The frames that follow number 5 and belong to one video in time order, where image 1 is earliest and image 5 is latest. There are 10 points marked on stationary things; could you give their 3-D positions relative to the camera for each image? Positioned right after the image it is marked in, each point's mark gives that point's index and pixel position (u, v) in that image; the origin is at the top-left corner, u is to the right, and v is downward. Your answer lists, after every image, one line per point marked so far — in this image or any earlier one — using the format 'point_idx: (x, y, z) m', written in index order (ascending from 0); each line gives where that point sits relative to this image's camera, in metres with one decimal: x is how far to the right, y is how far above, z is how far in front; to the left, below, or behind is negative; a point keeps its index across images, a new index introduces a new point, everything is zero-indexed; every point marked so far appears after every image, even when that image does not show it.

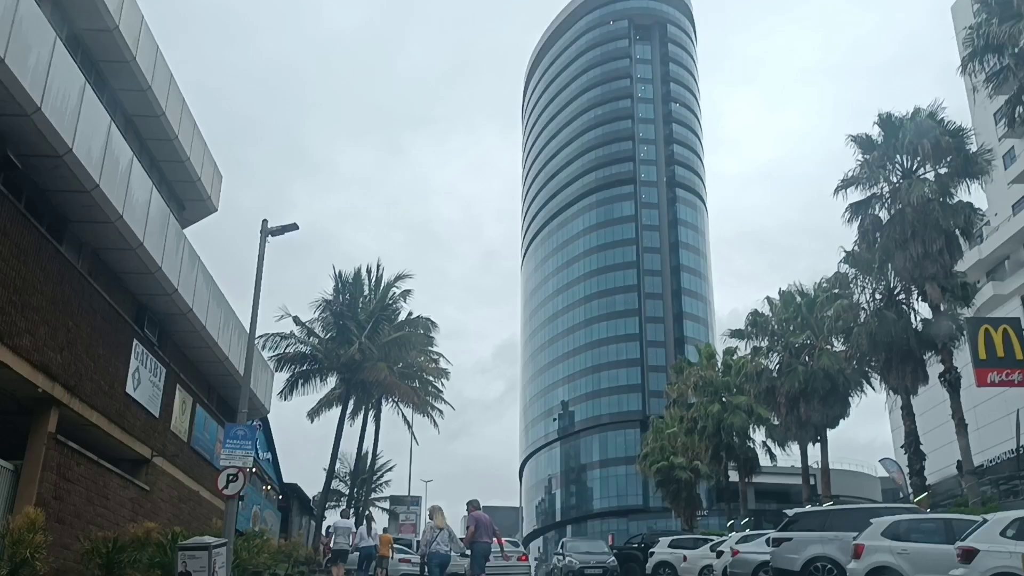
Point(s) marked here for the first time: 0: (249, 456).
0: (-5.1, -3.3, +17.4) m
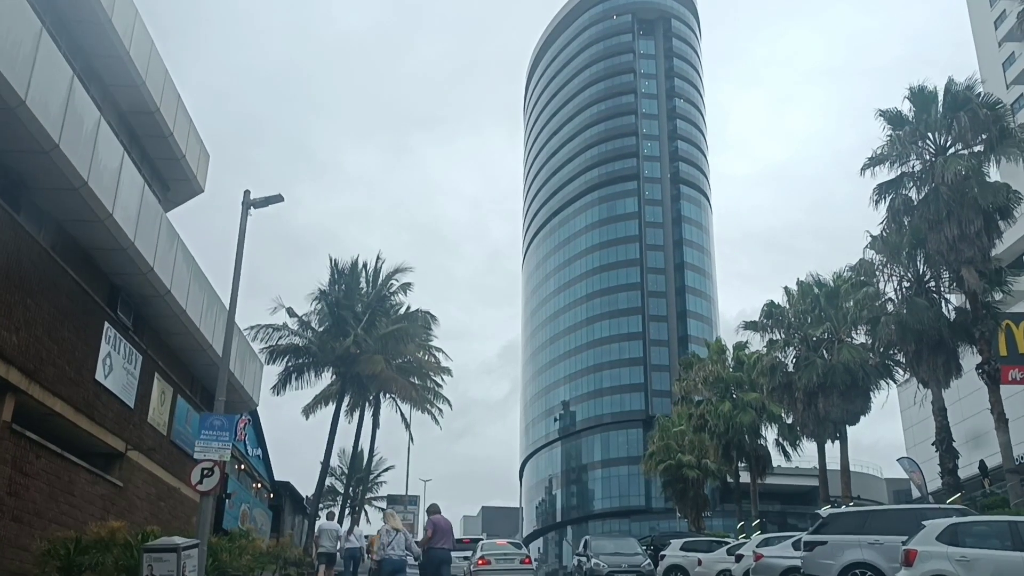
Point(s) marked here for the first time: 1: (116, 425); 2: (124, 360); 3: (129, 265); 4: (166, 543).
0: (-5.0, -2.8, +15.8) m
1: (-8.5, -2.9, +19.2) m
2: (-8.4, -1.6, +19.4) m
3: (-7.9, +0.5, +18.4) m
4: (-5.3, -3.9, +13.6) m
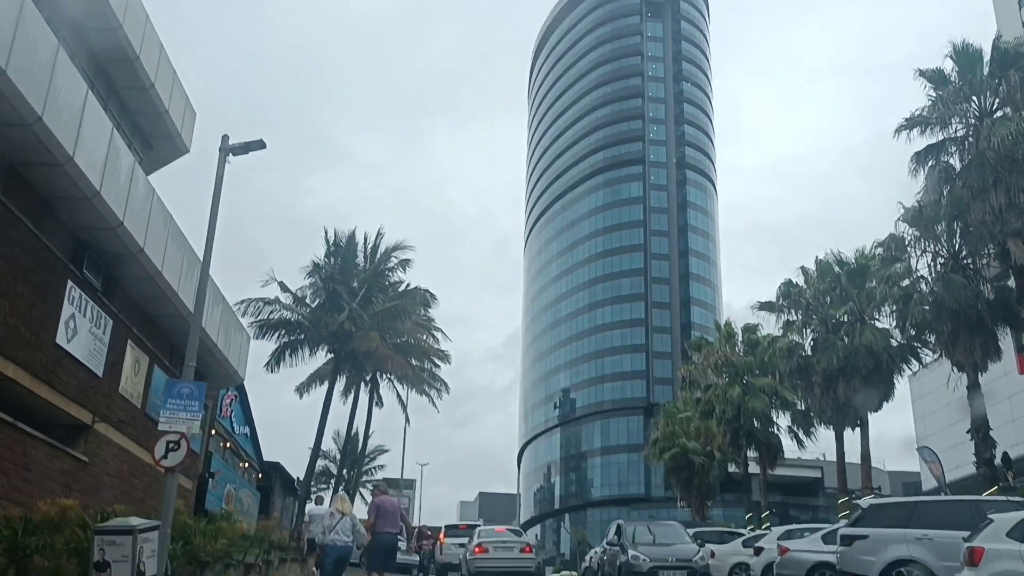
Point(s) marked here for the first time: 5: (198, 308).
0: (-5.0, -2.1, +14.1) m
1: (-8.4, -2.1, +17.5) m
2: (-8.3, -0.7, +17.7) m
3: (-7.7, +1.3, +16.7) m
4: (-5.2, -3.2, +12.0) m
5: (-5.6, -0.4, +16.0) m
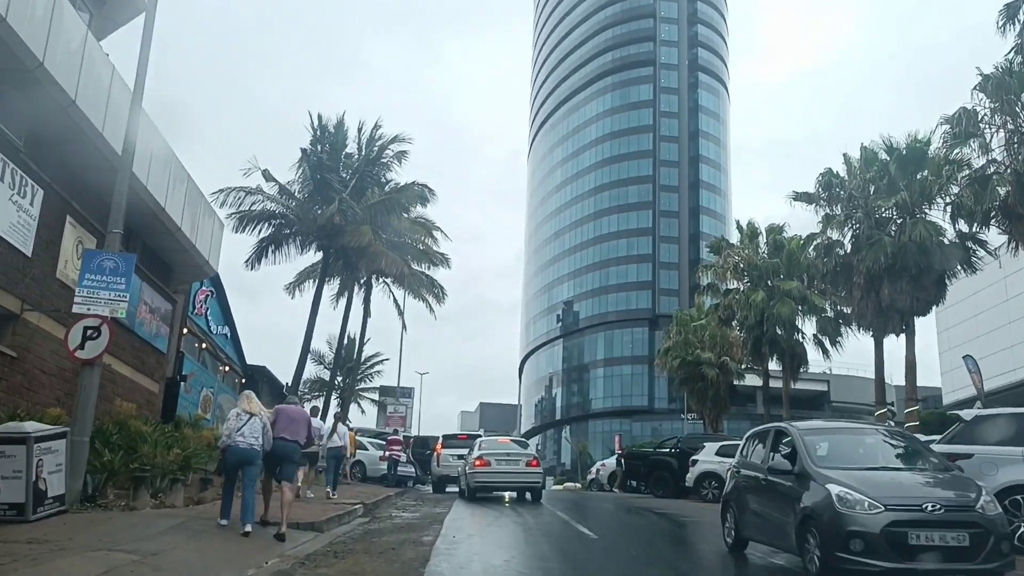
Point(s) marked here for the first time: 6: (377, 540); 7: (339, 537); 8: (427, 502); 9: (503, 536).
0: (-4.8, -0.2, +11.1) m
1: (-8.3, +0.2, +14.5) m
2: (-8.2, +1.6, +14.6) m
3: (-7.6, +3.5, +13.4) m
4: (-5.1, -1.5, +9.1) m
5: (-5.4, +1.7, +12.8) m
6: (-1.7, -3.1, +11.2) m
7: (-2.2, -3.2, +11.5) m
8: (-1.8, -4.6, +19.1) m
9: (-0.1, -3.5, +12.9) m
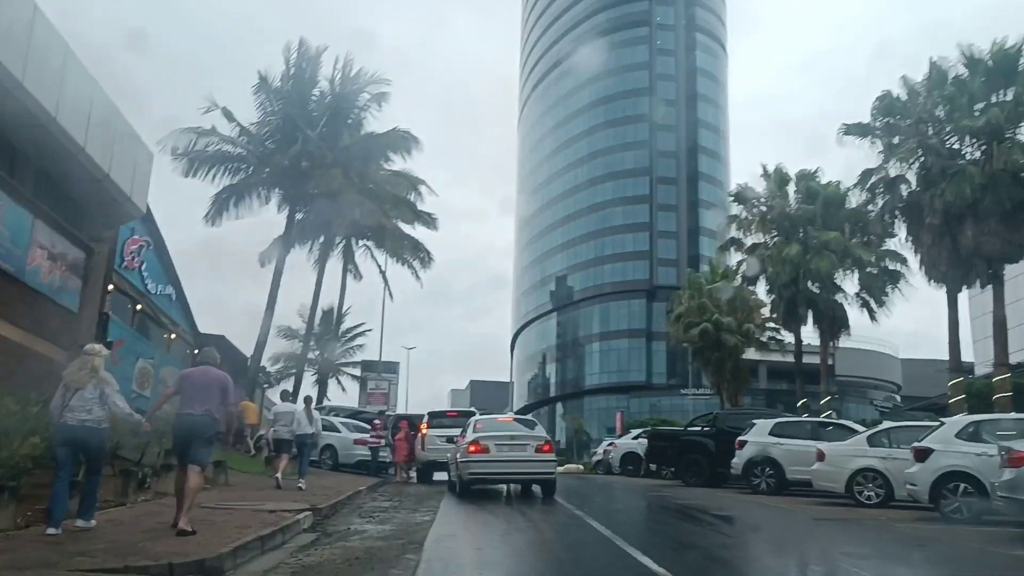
0: (-4.7, +0.7, +6.5) m
1: (-8.1, +1.1, +9.8) m
2: (-8.0, +2.5, +9.9) m
3: (-7.5, +4.4, +8.6) m
4: (-4.9, -0.6, +4.5) m
5: (-5.3, +2.6, +8.1) m
6: (-1.5, -2.2, +6.6) m
7: (-2.0, -2.3, +6.9) m
8: (-1.7, -3.5, +14.6) m
9: (0.0, -2.6, +8.3) m
